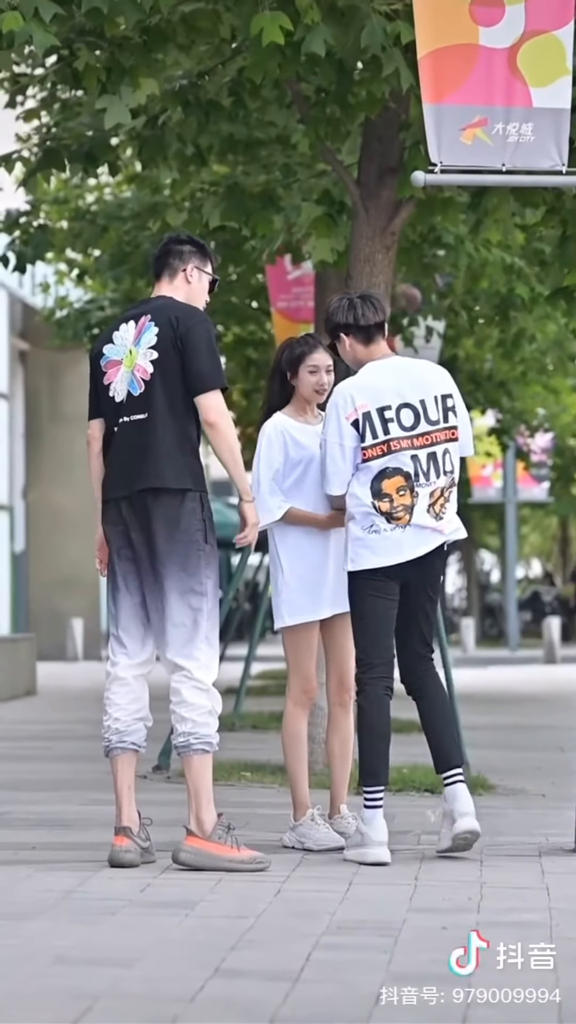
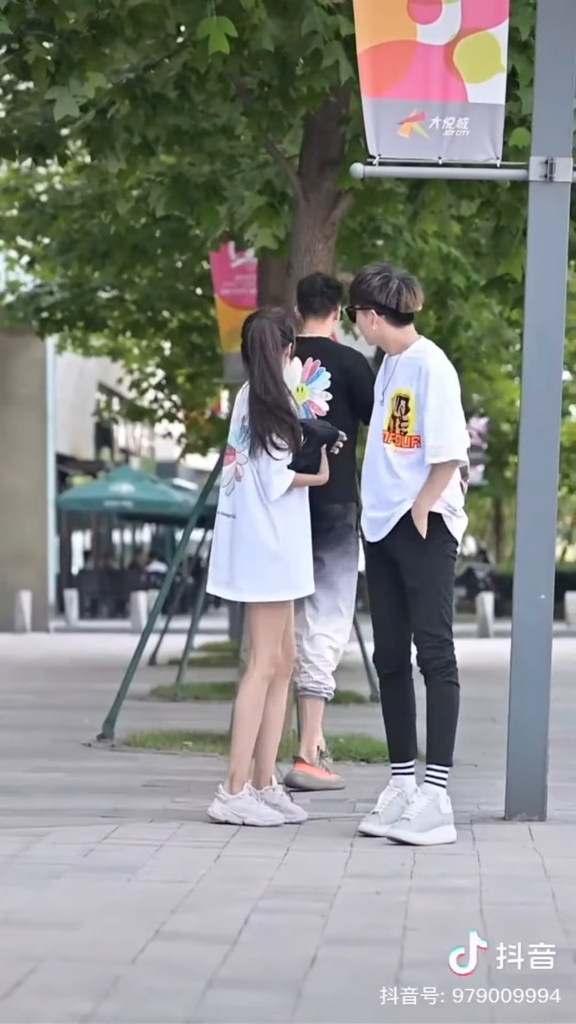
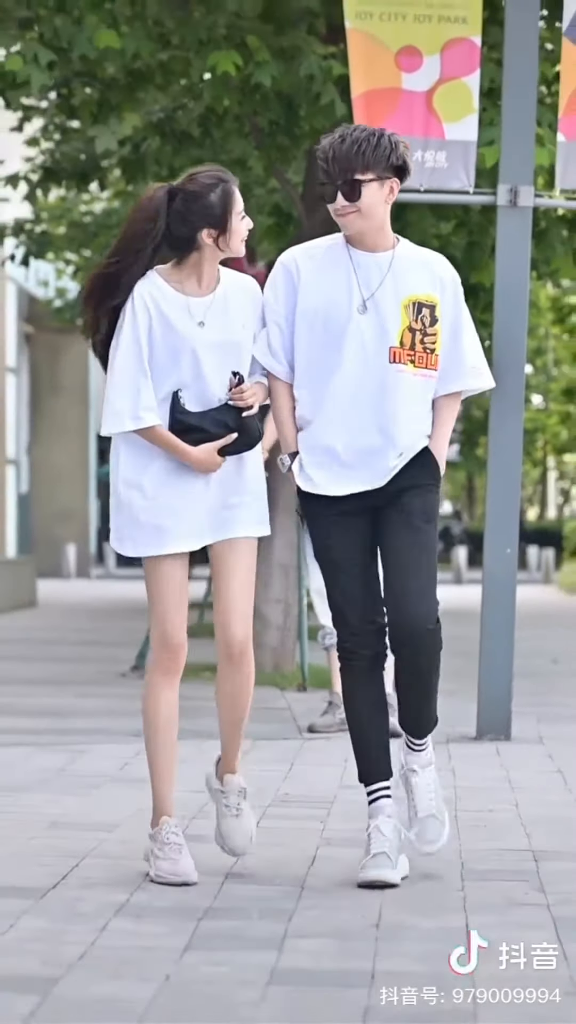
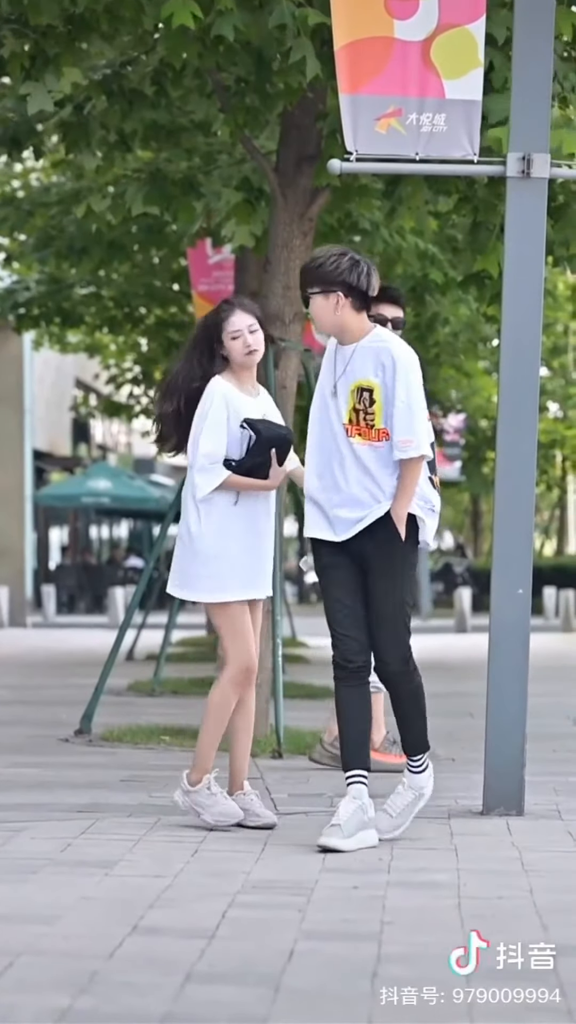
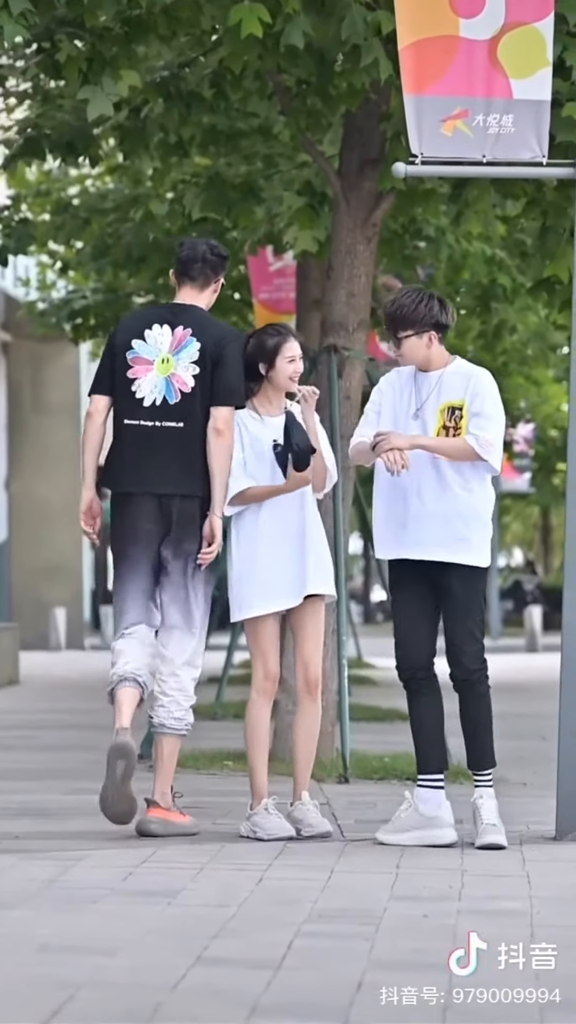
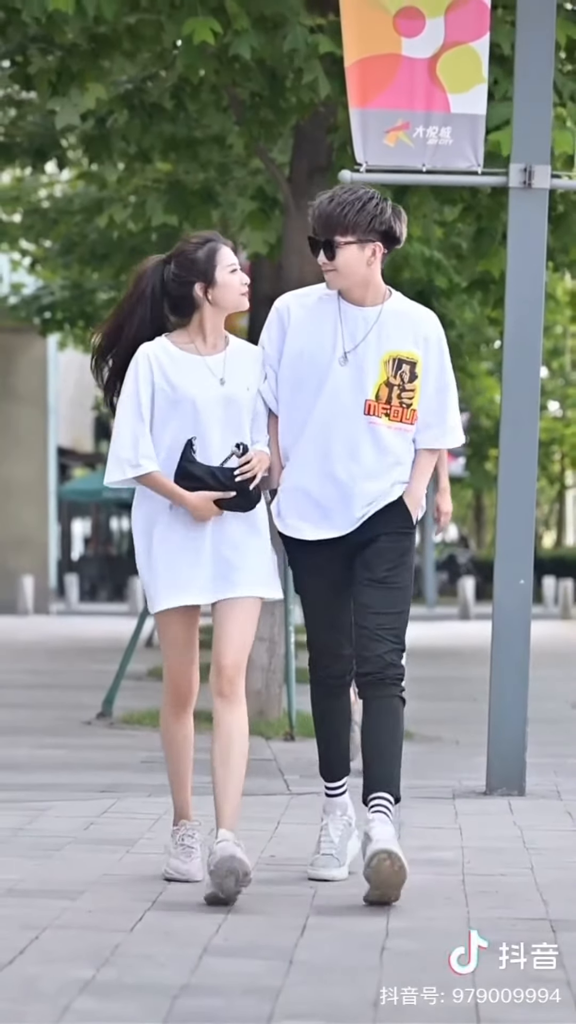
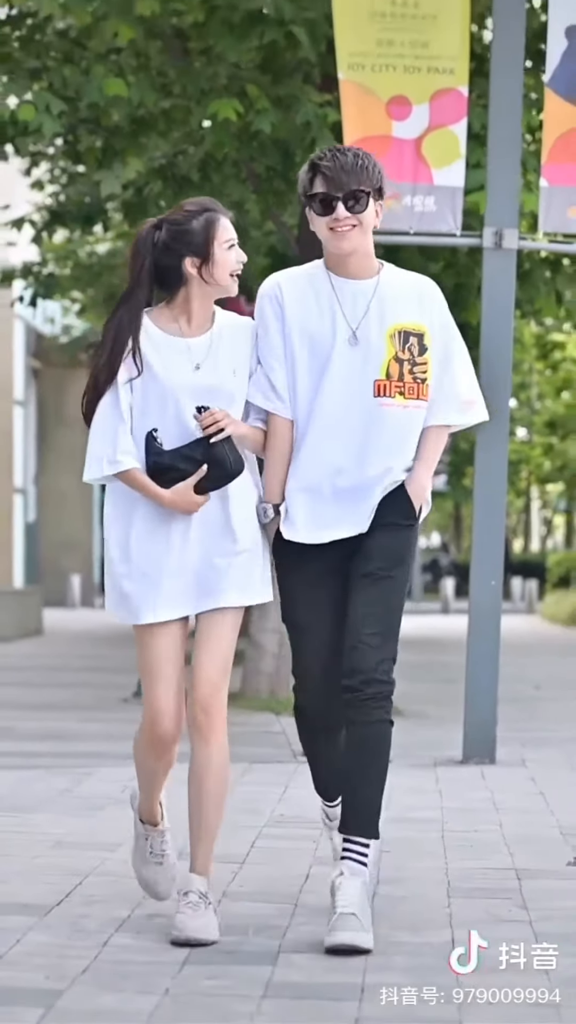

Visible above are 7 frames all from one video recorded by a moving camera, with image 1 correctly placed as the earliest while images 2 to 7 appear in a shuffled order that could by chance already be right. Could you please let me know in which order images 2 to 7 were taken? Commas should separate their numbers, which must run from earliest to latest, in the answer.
5, 2, 4, 6, 3, 7
